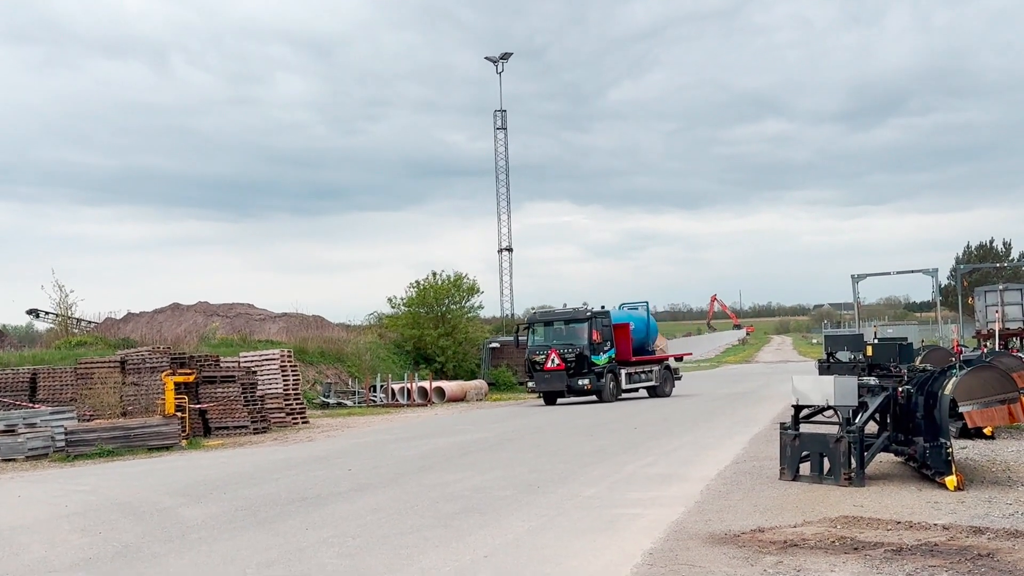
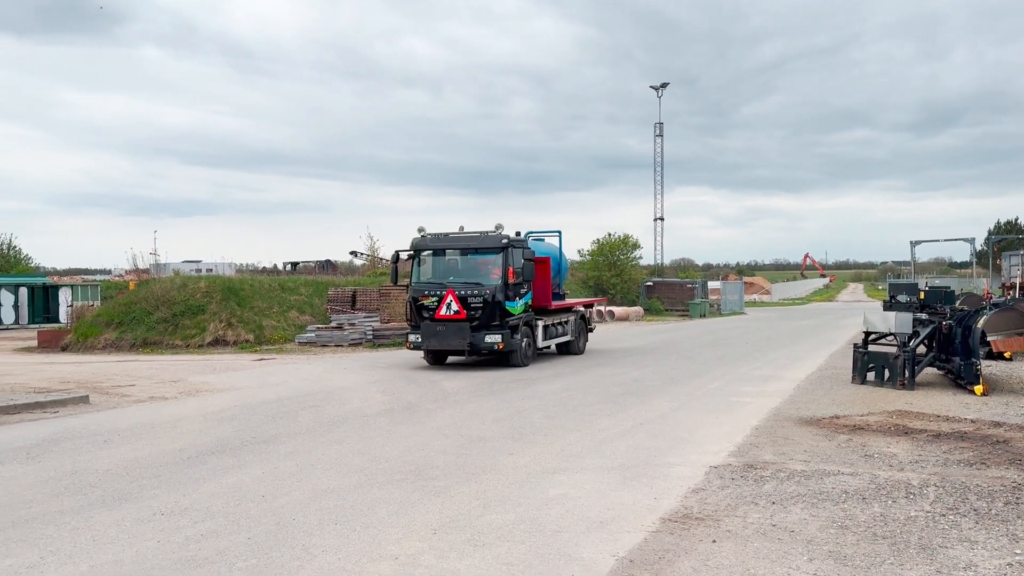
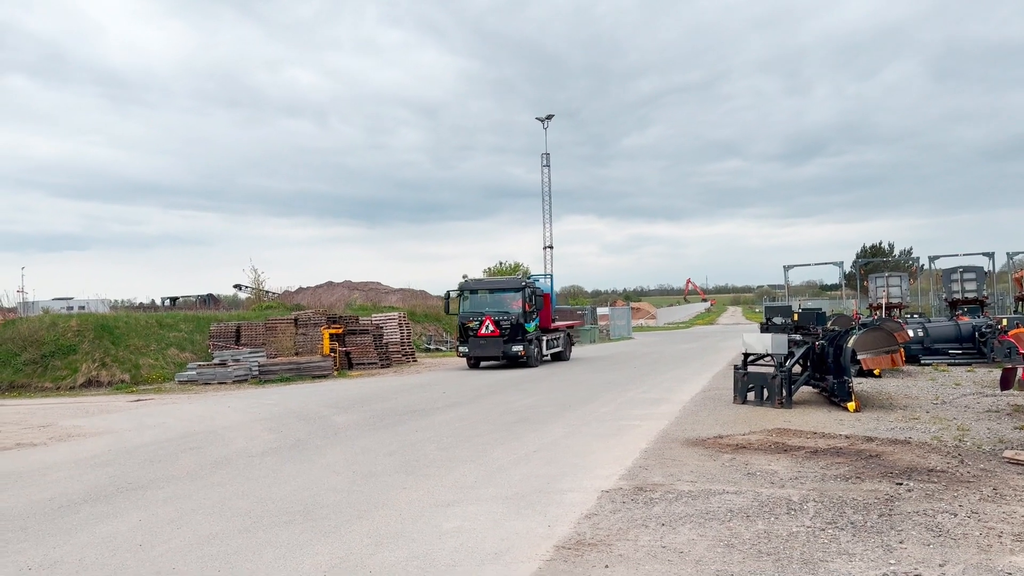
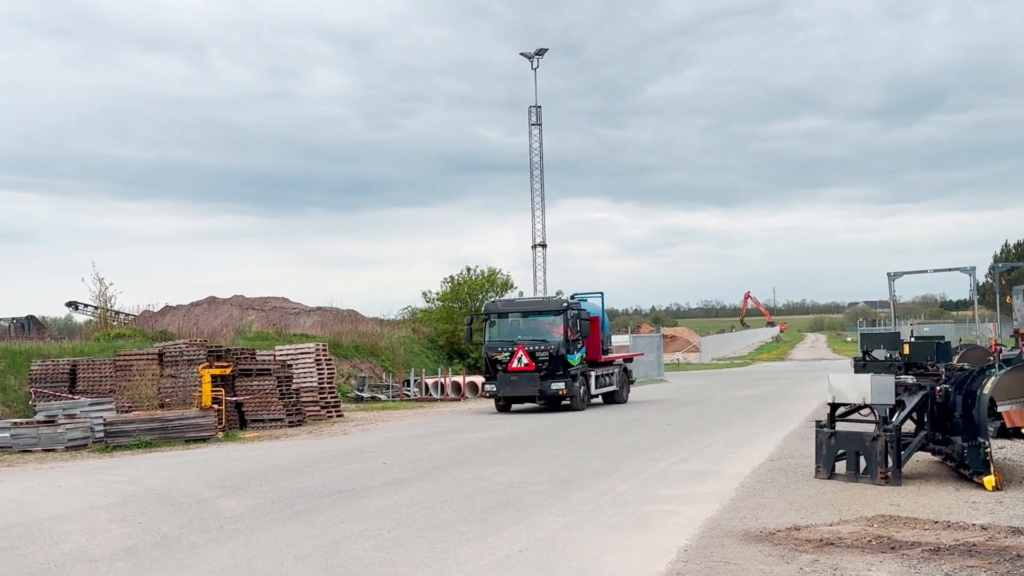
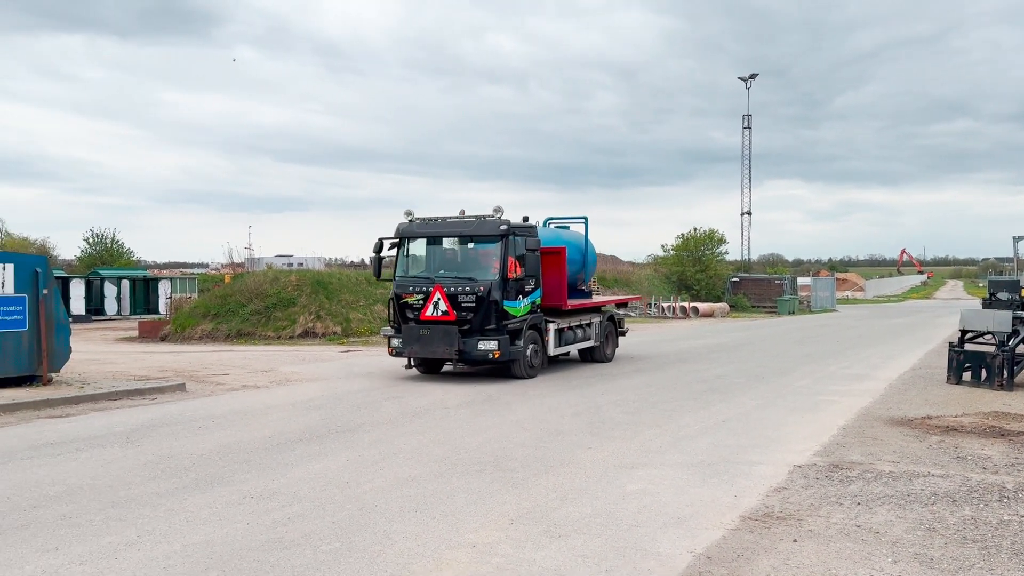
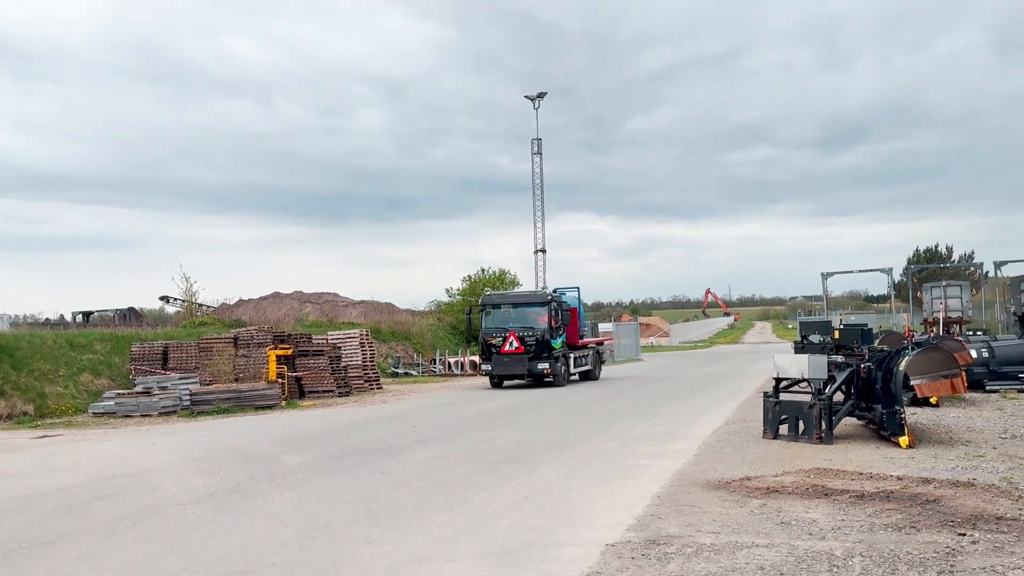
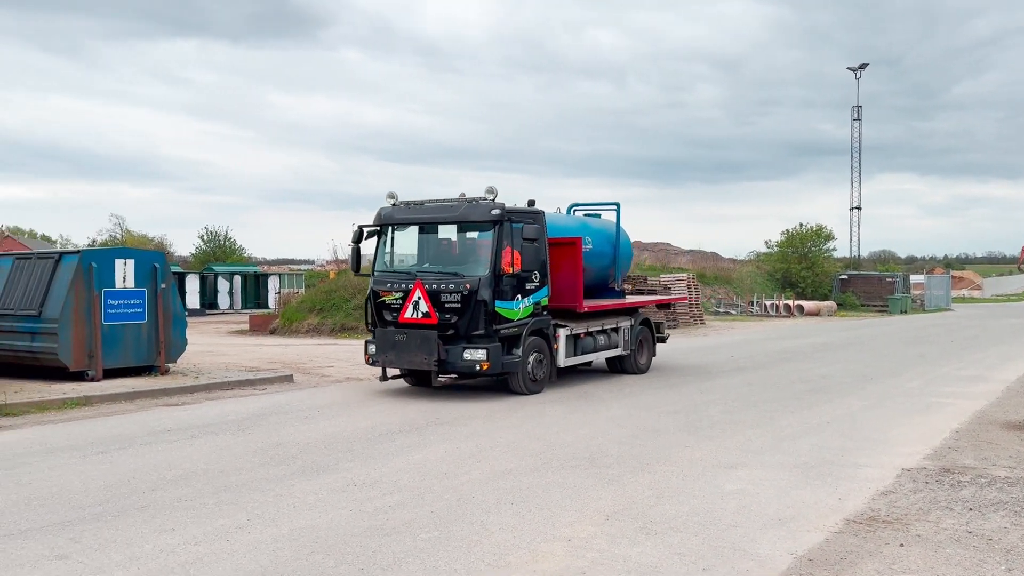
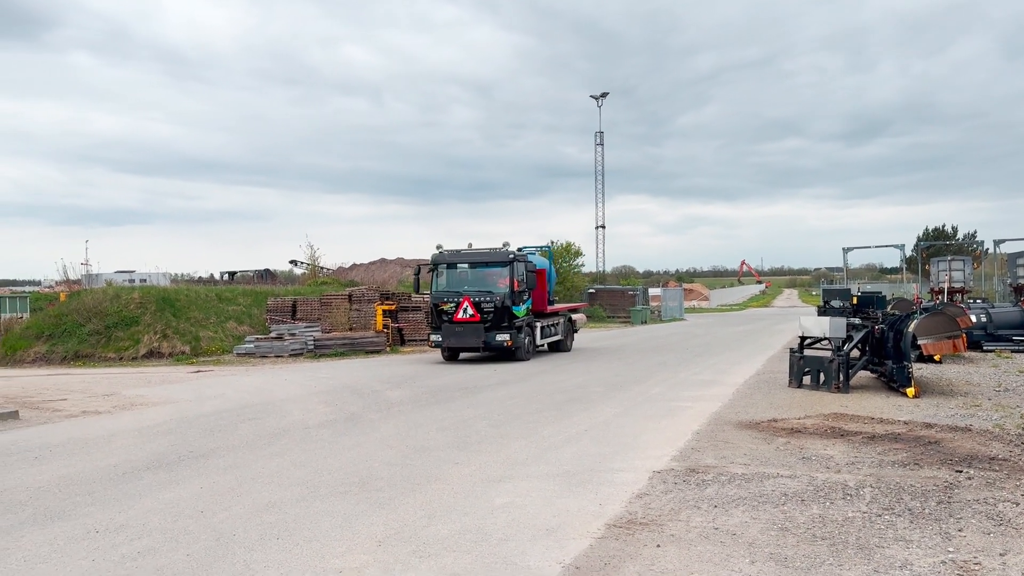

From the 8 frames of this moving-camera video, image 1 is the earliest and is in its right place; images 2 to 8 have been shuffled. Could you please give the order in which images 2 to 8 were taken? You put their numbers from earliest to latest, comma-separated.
4, 6, 3, 8, 2, 5, 7
